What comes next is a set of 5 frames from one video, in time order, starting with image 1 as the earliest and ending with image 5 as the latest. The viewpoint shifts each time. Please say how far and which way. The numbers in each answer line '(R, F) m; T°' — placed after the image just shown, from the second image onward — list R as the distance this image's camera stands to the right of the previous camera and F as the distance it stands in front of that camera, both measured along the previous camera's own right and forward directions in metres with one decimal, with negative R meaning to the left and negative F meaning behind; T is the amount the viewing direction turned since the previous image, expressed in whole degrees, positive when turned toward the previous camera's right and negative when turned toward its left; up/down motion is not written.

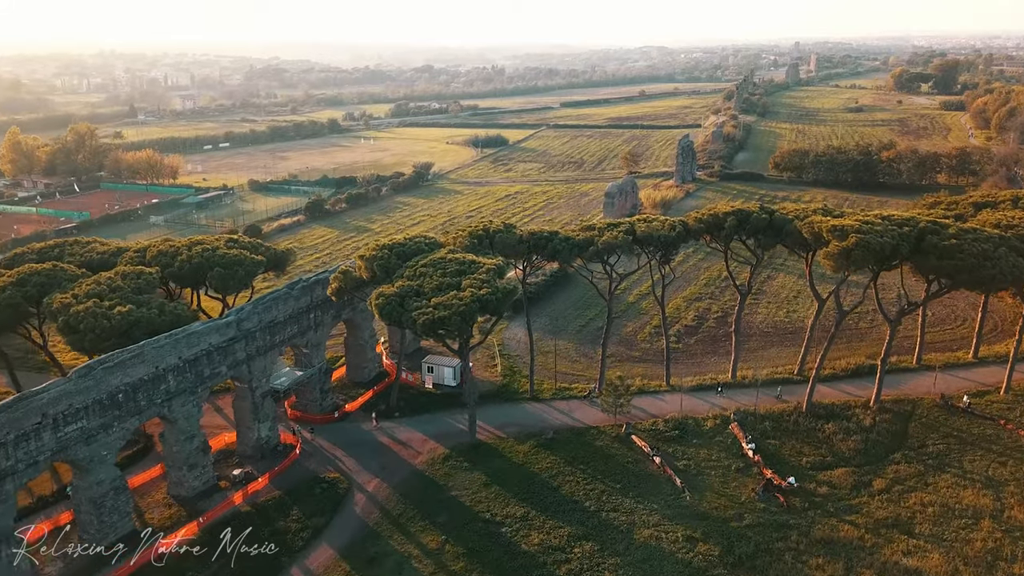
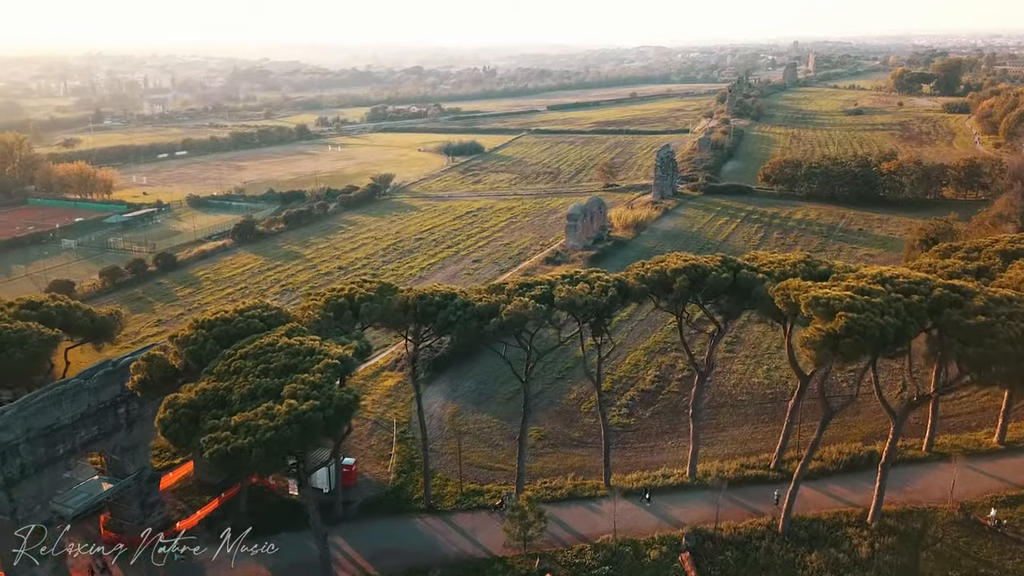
(+2.6, +5.7) m; 0°
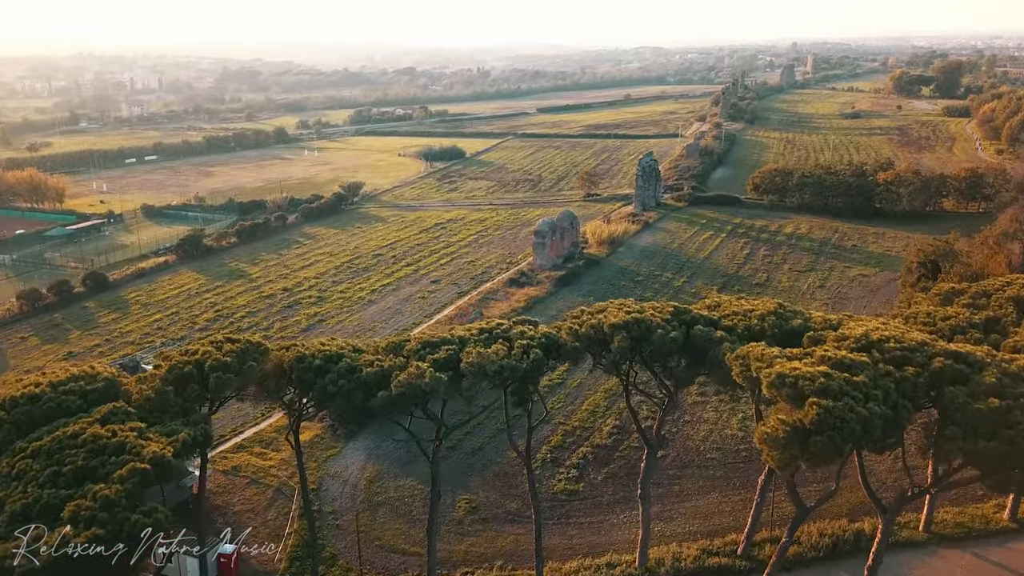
(+1.7, +3.3) m; 0°
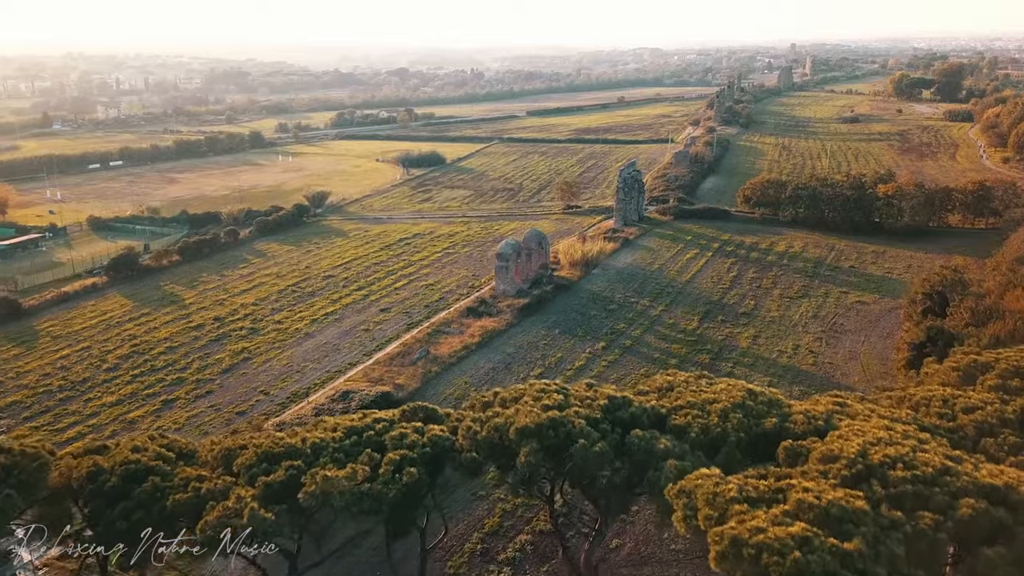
(+1.7, +3.7) m; 0°
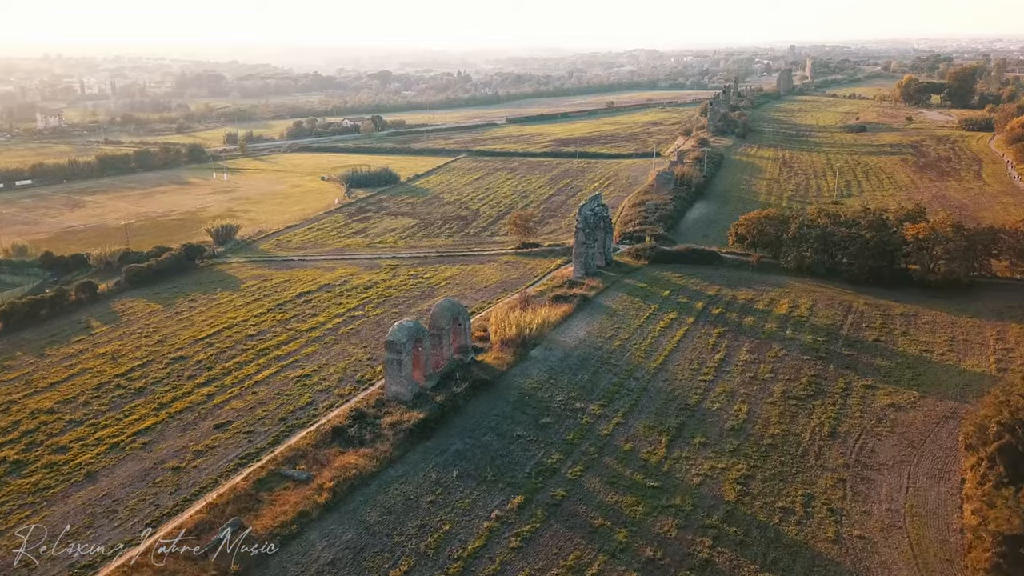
(+3.1, +9.7) m; 0°
